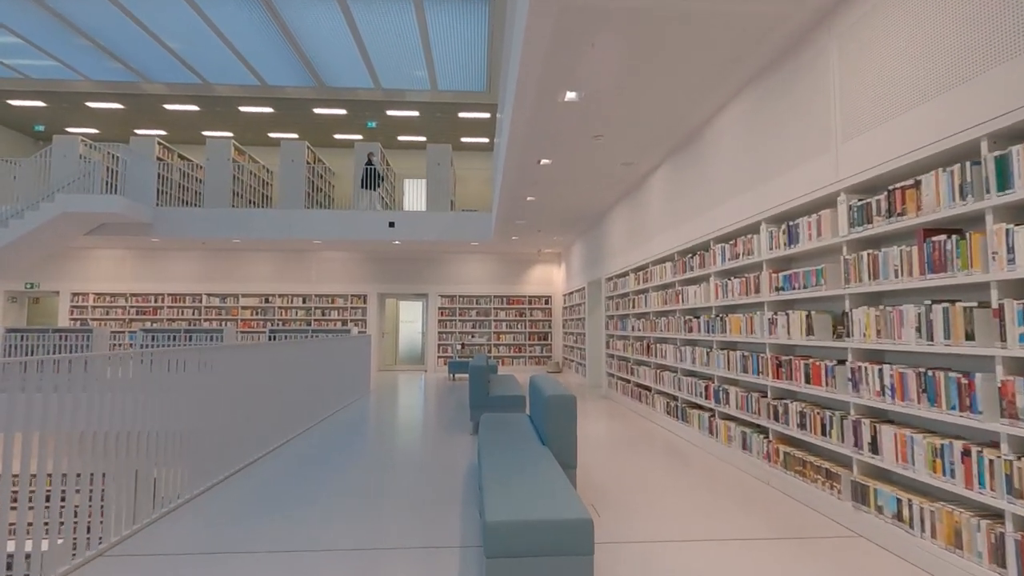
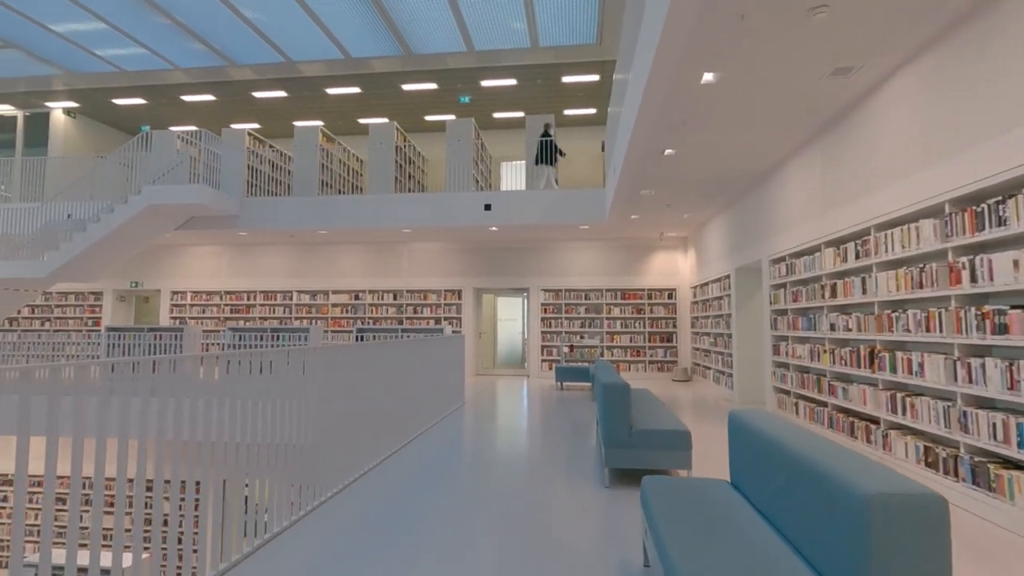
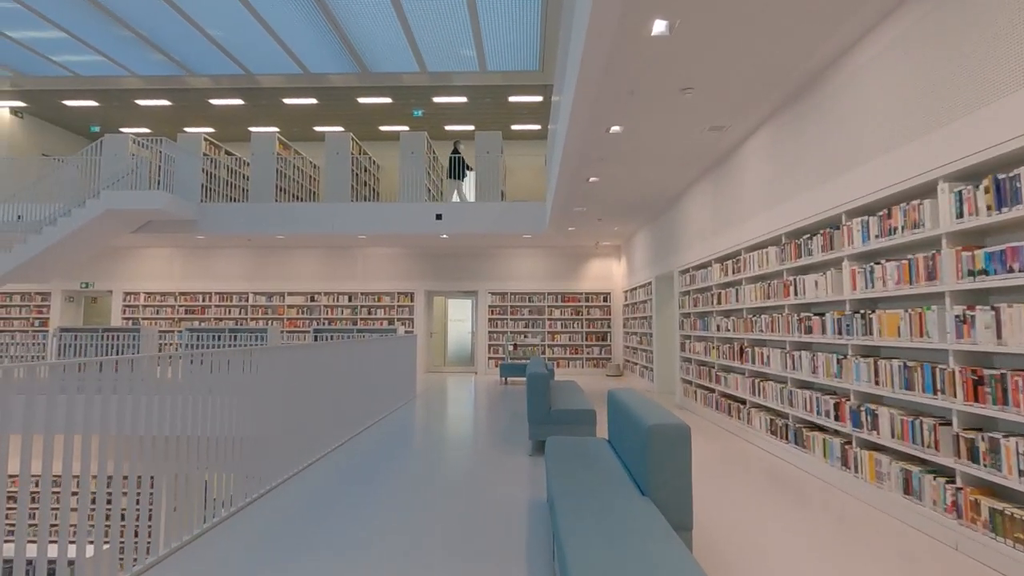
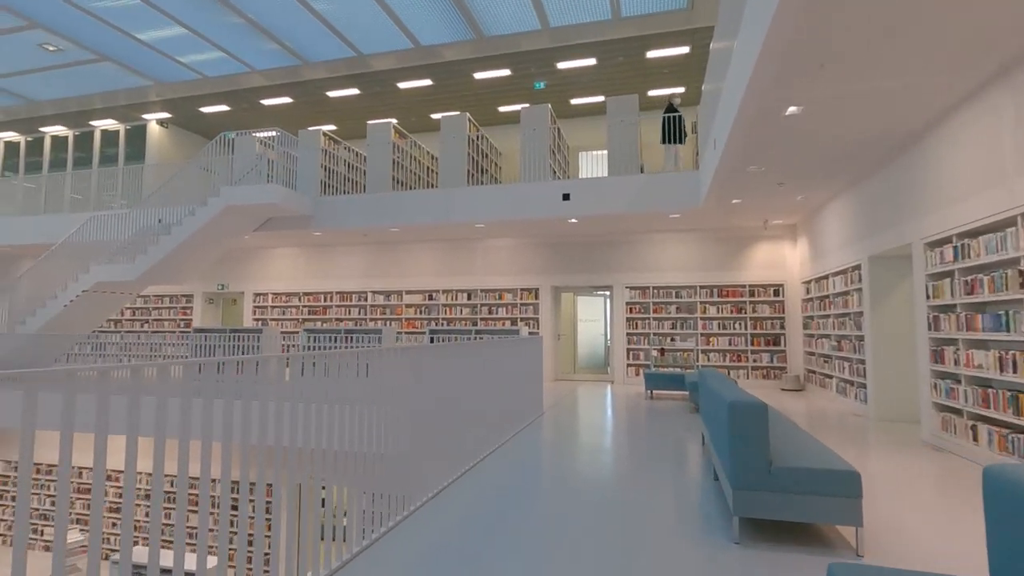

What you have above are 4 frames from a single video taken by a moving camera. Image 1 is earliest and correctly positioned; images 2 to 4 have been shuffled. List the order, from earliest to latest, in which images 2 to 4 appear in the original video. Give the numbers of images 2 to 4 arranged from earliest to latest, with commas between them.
3, 2, 4
